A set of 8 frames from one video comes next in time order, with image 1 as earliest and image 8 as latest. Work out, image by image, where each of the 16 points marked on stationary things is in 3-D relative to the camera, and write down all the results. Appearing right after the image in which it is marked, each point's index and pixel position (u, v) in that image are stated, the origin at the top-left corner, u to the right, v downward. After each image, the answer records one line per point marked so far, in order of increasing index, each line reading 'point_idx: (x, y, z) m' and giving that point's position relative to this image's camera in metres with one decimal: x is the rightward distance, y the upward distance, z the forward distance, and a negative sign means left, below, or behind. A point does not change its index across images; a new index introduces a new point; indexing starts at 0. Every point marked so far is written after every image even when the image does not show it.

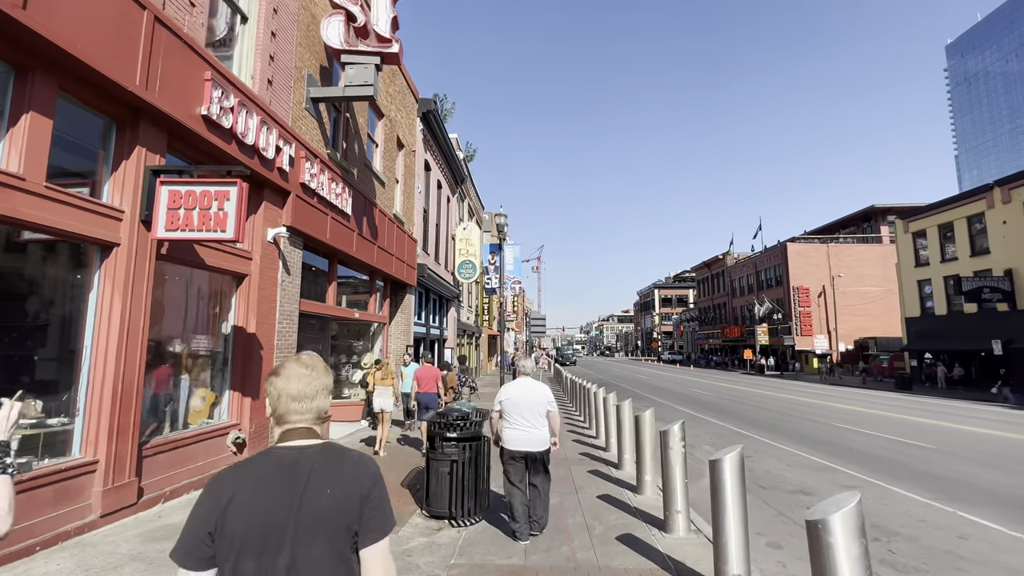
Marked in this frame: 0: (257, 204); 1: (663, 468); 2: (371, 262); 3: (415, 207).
0: (-4.2, +1.4, +7.3) m
1: (+1.6, -1.9, +4.8) m
2: (-3.8, +0.7, +12.0) m
3: (-3.5, +3.0, +16.4) m
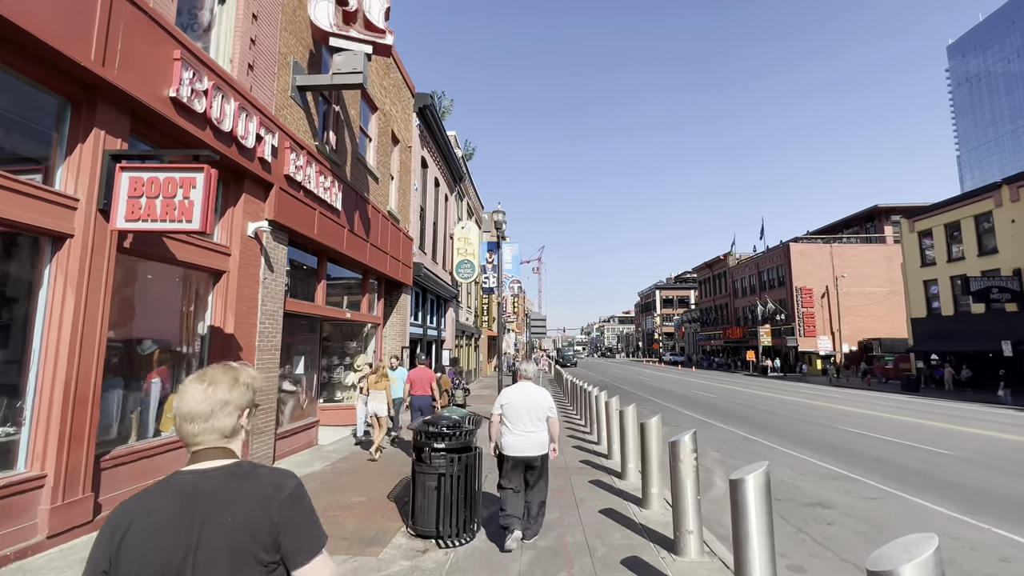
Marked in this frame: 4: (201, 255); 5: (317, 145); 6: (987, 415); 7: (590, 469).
0: (-4.2, +1.4, +6.9) m
1: (+1.6, -1.9, +4.3) m
2: (-3.8, +0.7, +11.5) m
3: (-3.6, +3.0, +16.0) m
4: (-4.3, +0.5, +6.2) m
5: (-3.9, +2.9, +9.0) m
6: (+18.1, -4.8, +17.1) m
7: (+1.3, -3.1, +7.6) m
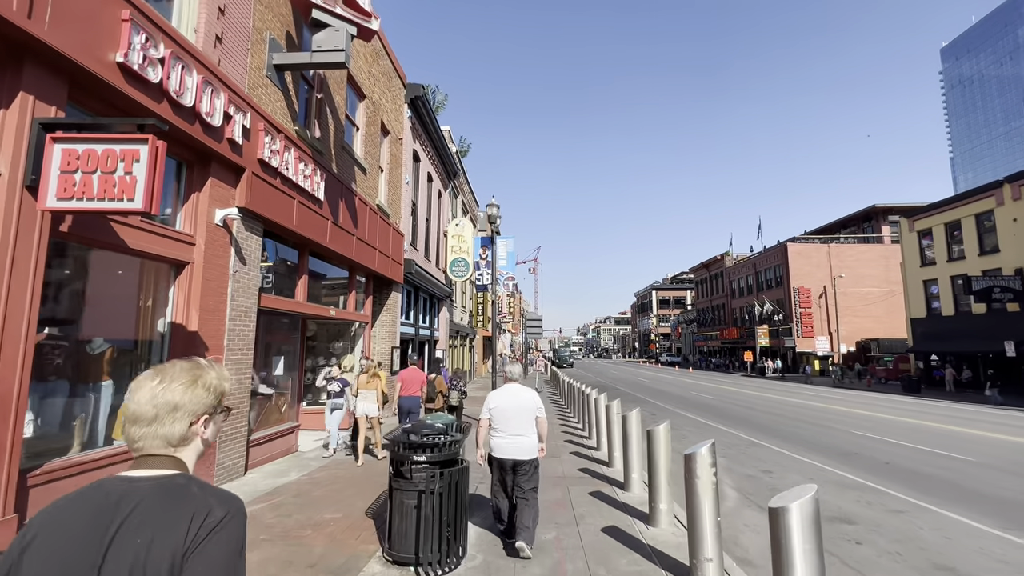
0: (-4.3, +1.5, +6.3) m
1: (+1.5, -1.8, +3.8) m
2: (-3.9, +0.8, +10.9) m
3: (-3.8, +3.1, +15.4) m
4: (-4.4, +0.5, +5.6) m
5: (-4.0, +3.0, +8.4) m
6: (+17.9, -4.8, +16.6) m
7: (+1.2, -3.0, +7.0) m
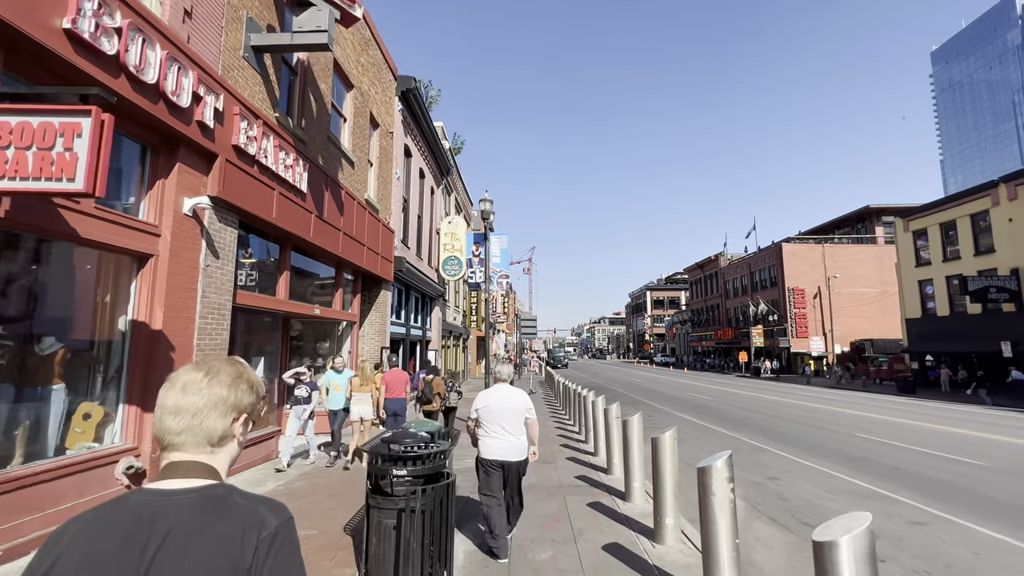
0: (-4.4, +1.6, +5.8) m
1: (+1.4, -1.7, +3.3) m
2: (-4.1, +0.8, +10.4) m
3: (-4.0, +3.1, +14.9) m
4: (-4.5, +0.6, +5.1) m
5: (-4.1, +3.0, +7.9) m
6: (+17.7, -4.8, +16.4) m
7: (+1.1, -2.9, +6.6) m
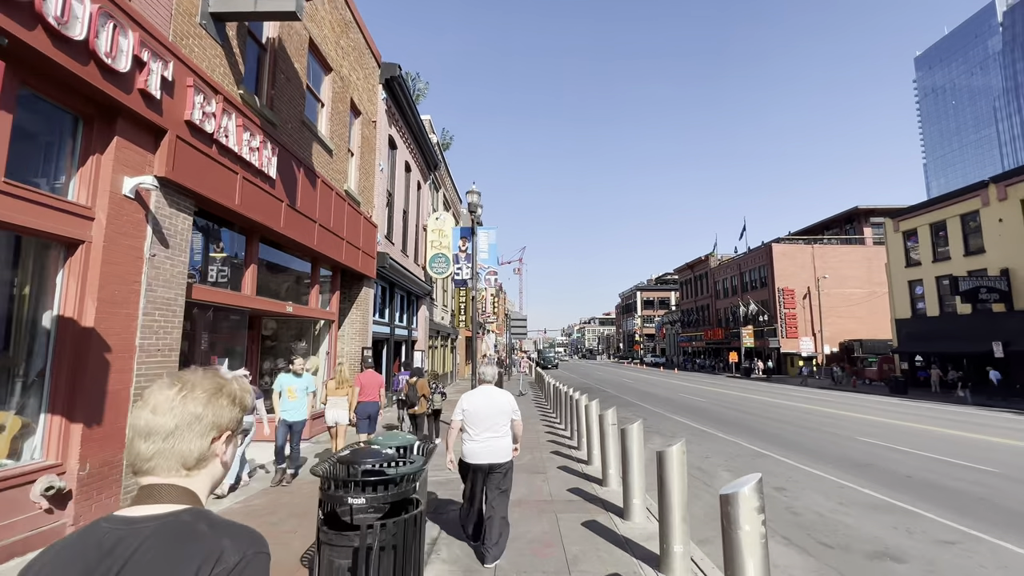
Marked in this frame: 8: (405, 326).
0: (-4.6, +1.7, +5.0) m
1: (+1.3, -1.6, +2.7) m
2: (-4.3, +0.9, +9.7) m
3: (-4.3, +3.2, +14.2) m
4: (-4.6, +0.7, +4.3) m
5: (-4.3, +3.1, +7.2) m
6: (+17.3, -4.8, +16.2) m
7: (+0.9, -2.9, +6.0) m
8: (-4.4, -1.6, +18.5) m
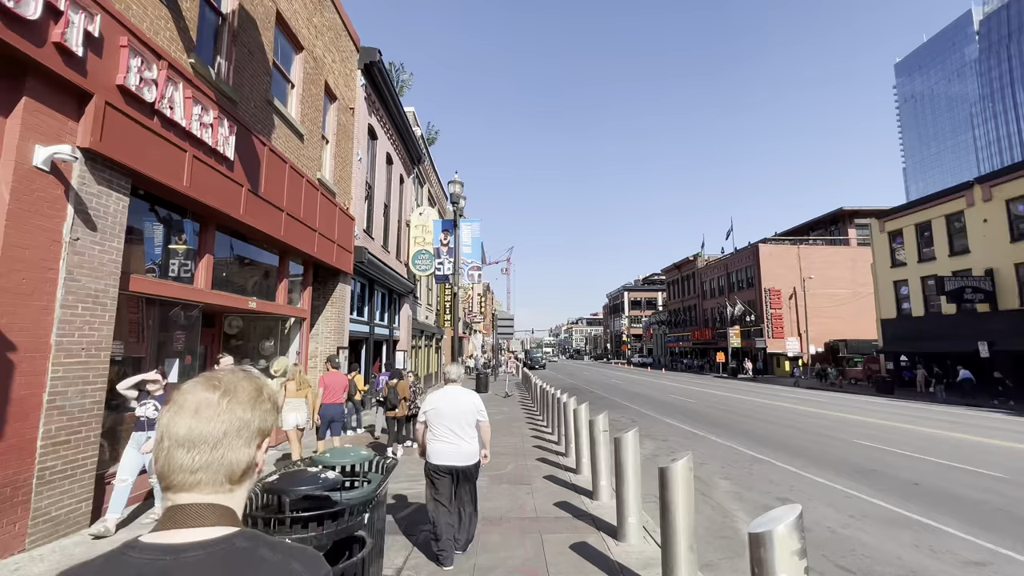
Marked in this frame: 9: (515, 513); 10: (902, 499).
0: (-4.8, +1.8, +4.3) m
1: (+1.2, -1.5, +2.1) m
2: (-4.7, +1.0, +9.0) m
3: (-4.7, +3.3, +13.4) m
4: (-4.8, +0.8, +3.6) m
5: (-4.6, +3.2, +6.5) m
6: (+16.8, -4.7, +16.0) m
7: (+0.7, -2.8, +5.3) m
8: (-5.0, -1.5, +17.7) m
9: (+0.1, -2.8, +5.7) m
10: (+5.6, -3.0, +6.4) m
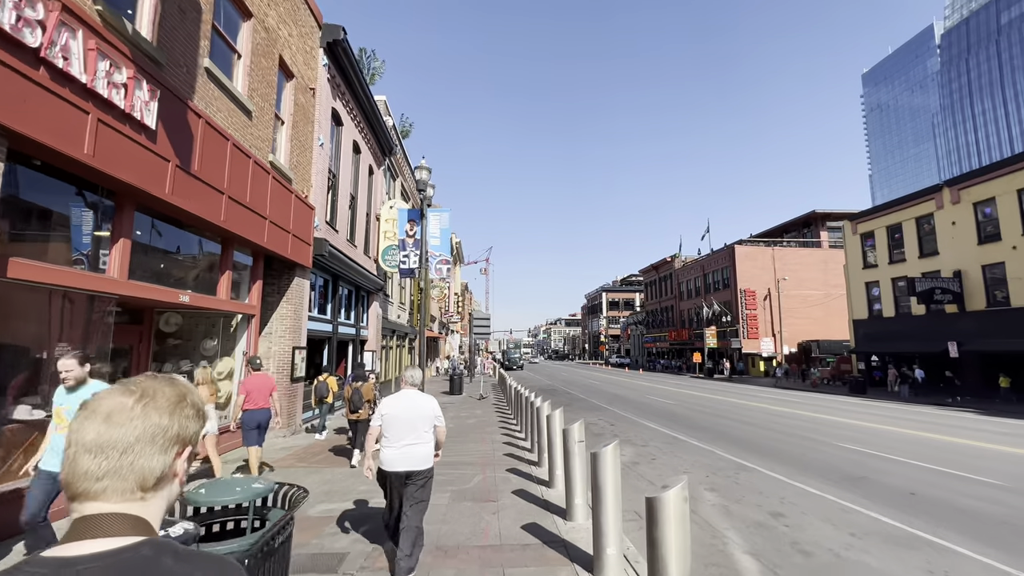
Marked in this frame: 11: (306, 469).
0: (-5.1, +1.9, +3.3) m
1: (+0.9, -1.4, +1.4) m
2: (-5.2, +1.2, +8.0) m
3: (-5.5, +3.4, +12.4) m
4: (-5.1, +1.0, +2.6) m
5: (-5.0, +3.4, +5.5) m
6: (+15.9, -4.7, +16.0) m
7: (+0.3, -2.6, +4.6) m
8: (-5.9, -1.3, +16.7) m
9: (-0.4, -2.7, +4.9) m
10: (+5.1, -3.0, +5.9) m
11: (-3.6, -3.2, +7.9) m
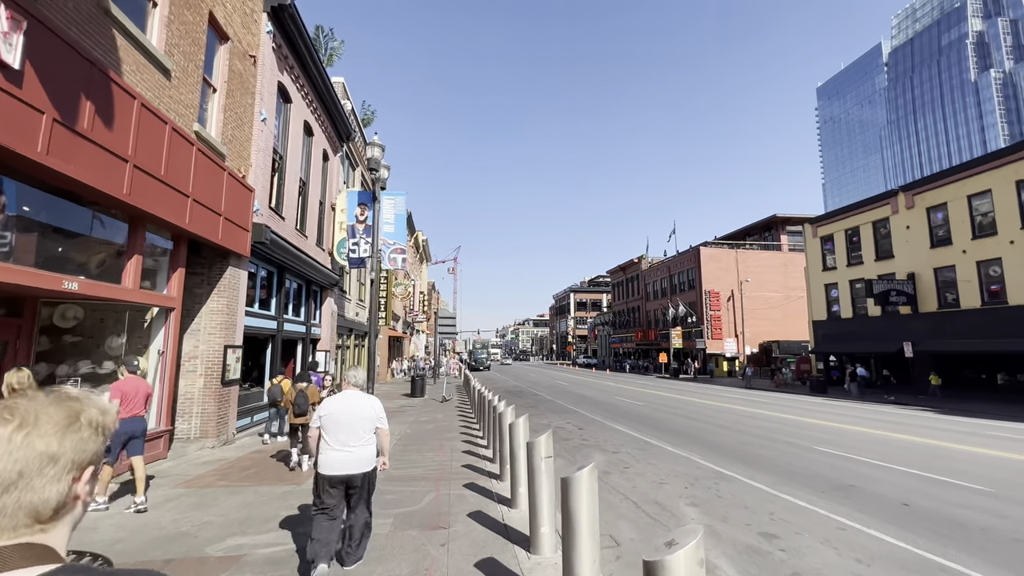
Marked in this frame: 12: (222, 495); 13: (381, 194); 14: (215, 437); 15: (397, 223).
0: (-5.3, +2.1, +2.0) m
1: (+0.7, -1.3, +0.5) m
2: (-5.8, +1.4, +6.7) m
3: (-6.4, +3.6, +11.1) m
4: (-5.3, +1.2, +1.3) m
5: (-5.4, +3.6, +4.2) m
6: (+14.6, -4.7, +16.1) m
7: (-0.1, -2.5, +3.7) m
8: (-7.2, -1.1, +15.3) m
9: (-0.8, -2.6, +4.0) m
10: (+4.6, -2.9, +5.3) m
11: (-4.2, -3.0, +6.7) m
12: (-4.1, -2.9, +6.3) m
13: (-2.9, +2.1, +9.9) m
14: (-6.4, -3.2, +9.6) m
15: (-2.8, +1.6, +11.4) m
